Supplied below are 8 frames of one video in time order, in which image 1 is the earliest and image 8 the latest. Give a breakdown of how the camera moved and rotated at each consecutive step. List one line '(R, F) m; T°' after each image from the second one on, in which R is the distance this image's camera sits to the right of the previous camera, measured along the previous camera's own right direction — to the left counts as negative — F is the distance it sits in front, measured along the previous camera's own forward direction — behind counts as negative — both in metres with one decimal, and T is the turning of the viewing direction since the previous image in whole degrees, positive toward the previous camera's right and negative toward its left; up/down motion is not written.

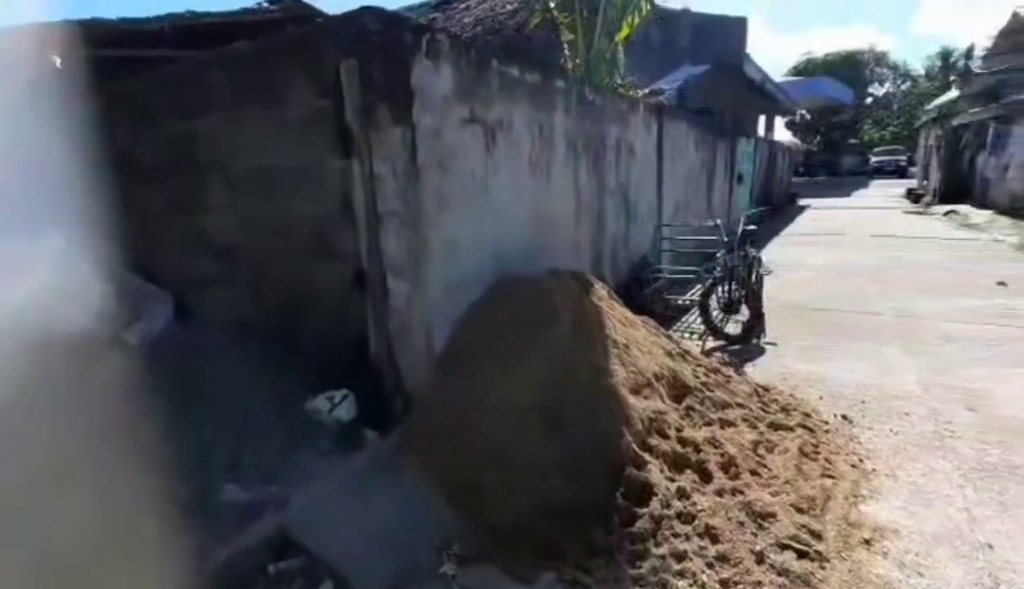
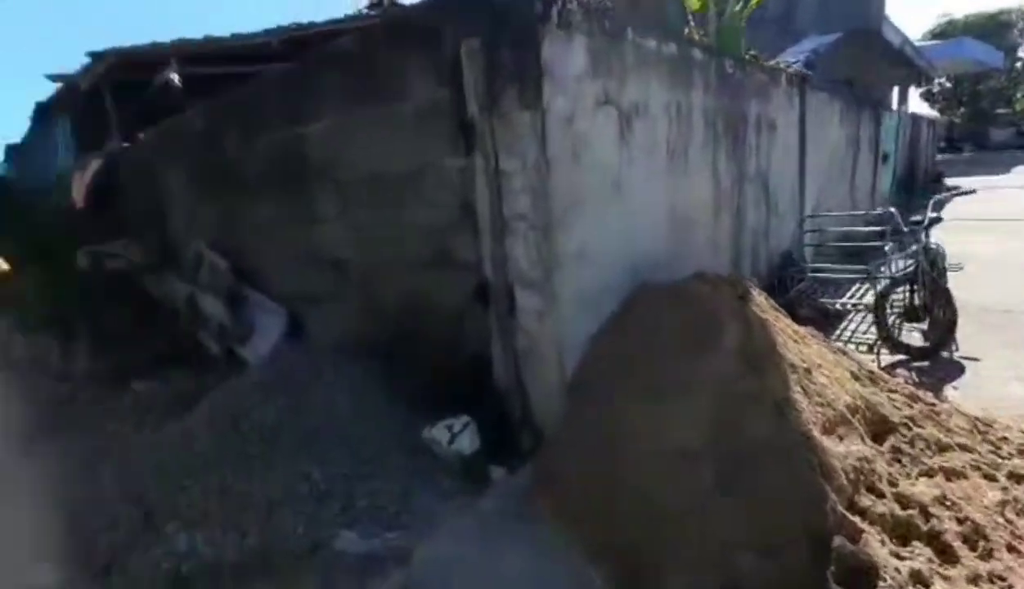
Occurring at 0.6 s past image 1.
(-0.4, +0.6) m; -10°
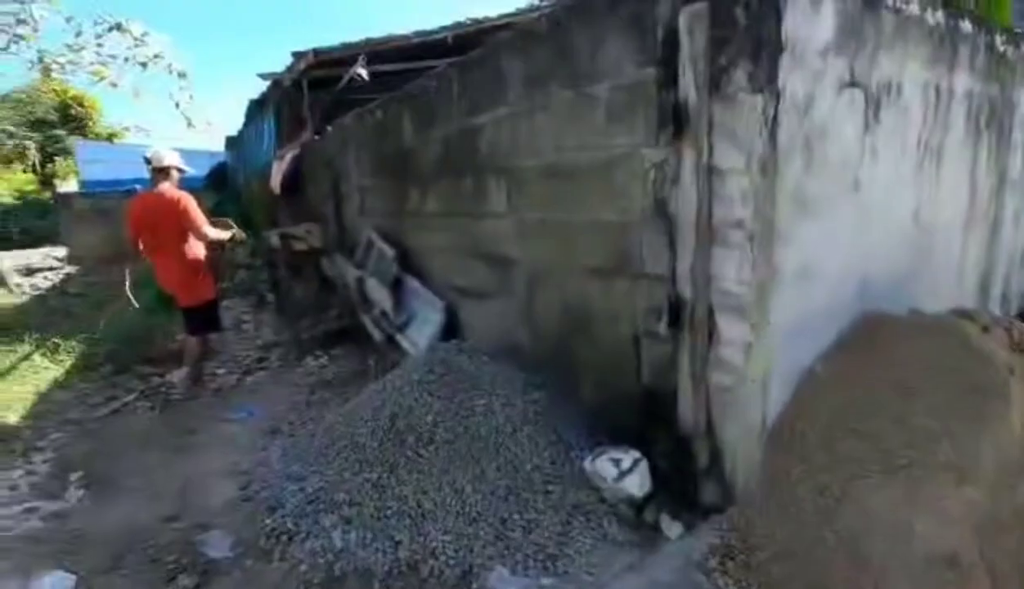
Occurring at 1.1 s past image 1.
(-0.3, +0.4) m; -15°
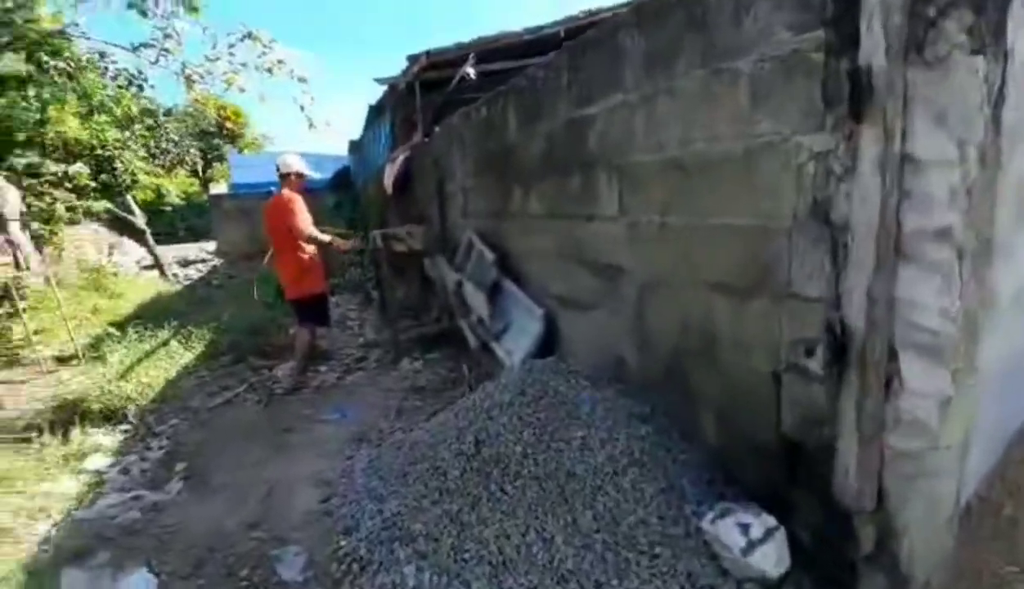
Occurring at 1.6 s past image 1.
(0.0, +0.4) m; -11°
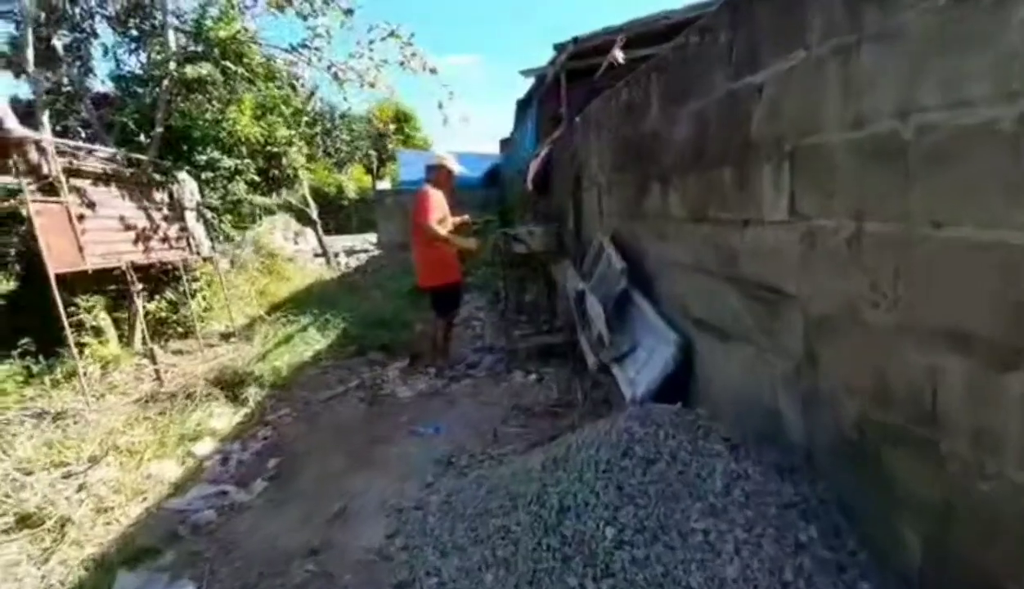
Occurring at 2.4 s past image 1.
(+0.2, +0.7) m; -16°
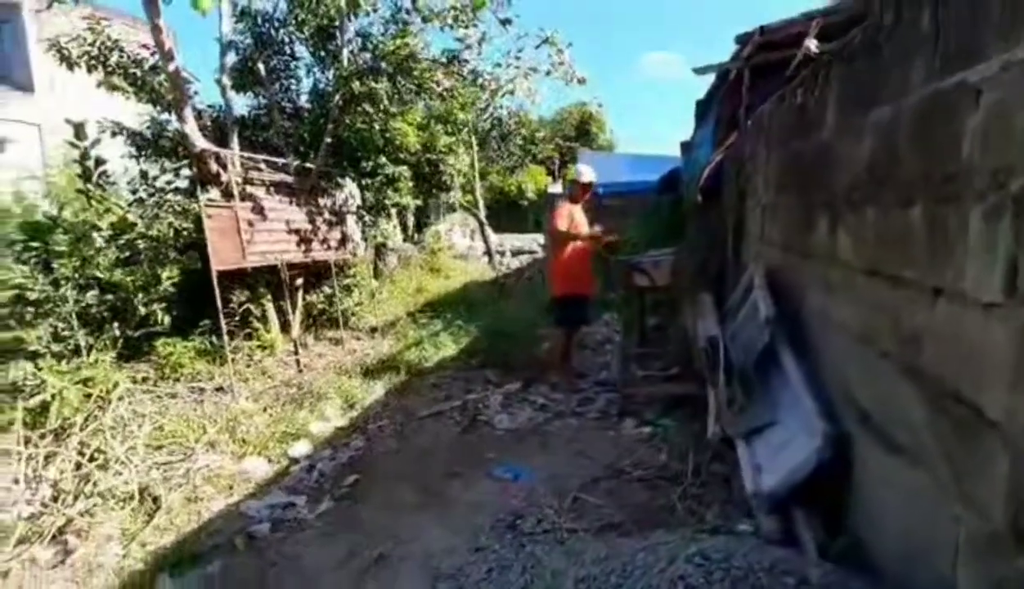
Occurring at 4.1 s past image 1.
(+0.4, +0.6) m; -19°
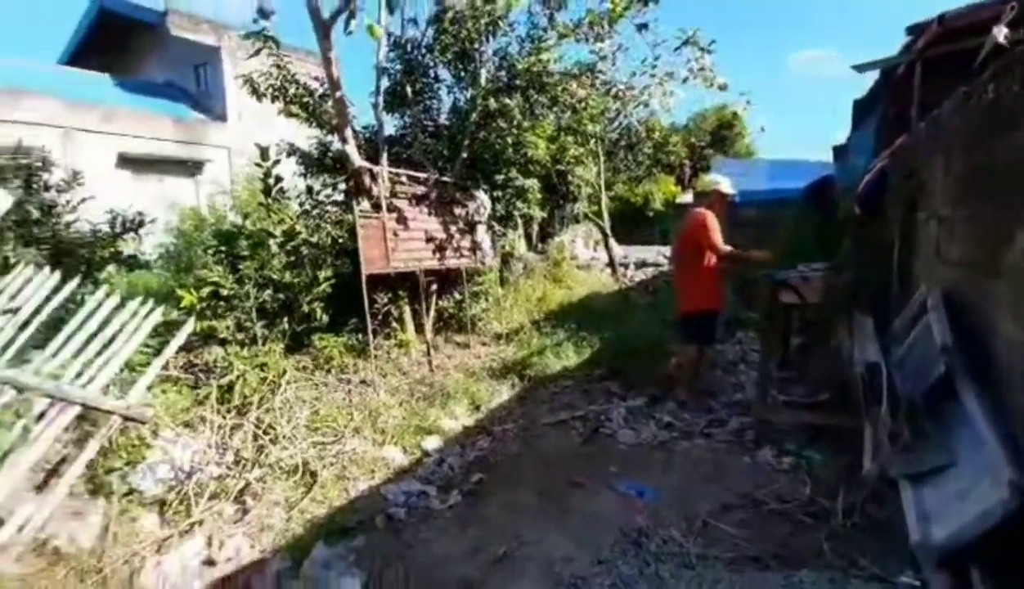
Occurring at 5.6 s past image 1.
(-0.1, 0.0) m; -13°
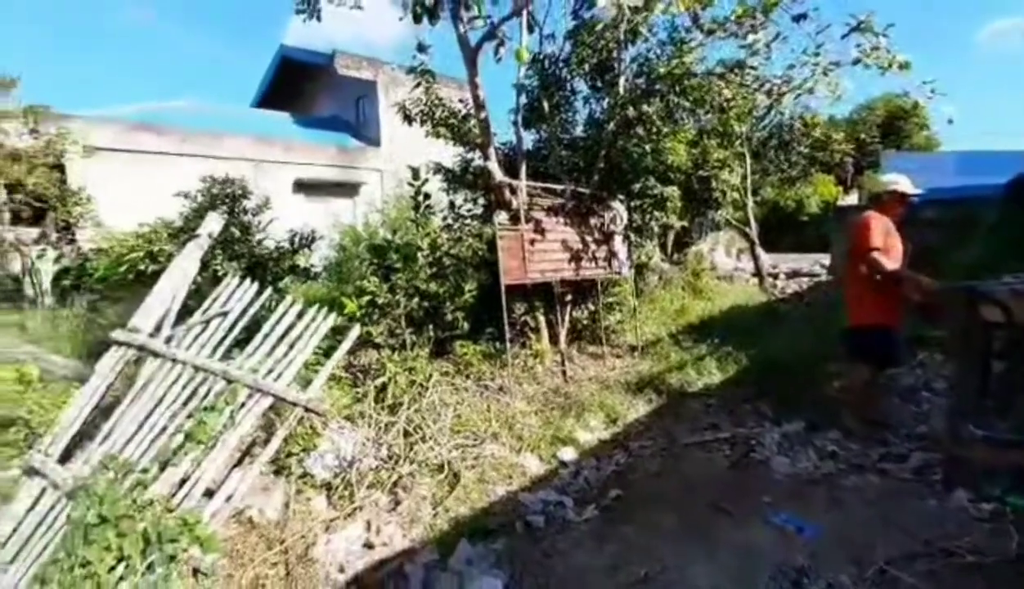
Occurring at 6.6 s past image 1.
(-0.1, 0.0) m; -14°
